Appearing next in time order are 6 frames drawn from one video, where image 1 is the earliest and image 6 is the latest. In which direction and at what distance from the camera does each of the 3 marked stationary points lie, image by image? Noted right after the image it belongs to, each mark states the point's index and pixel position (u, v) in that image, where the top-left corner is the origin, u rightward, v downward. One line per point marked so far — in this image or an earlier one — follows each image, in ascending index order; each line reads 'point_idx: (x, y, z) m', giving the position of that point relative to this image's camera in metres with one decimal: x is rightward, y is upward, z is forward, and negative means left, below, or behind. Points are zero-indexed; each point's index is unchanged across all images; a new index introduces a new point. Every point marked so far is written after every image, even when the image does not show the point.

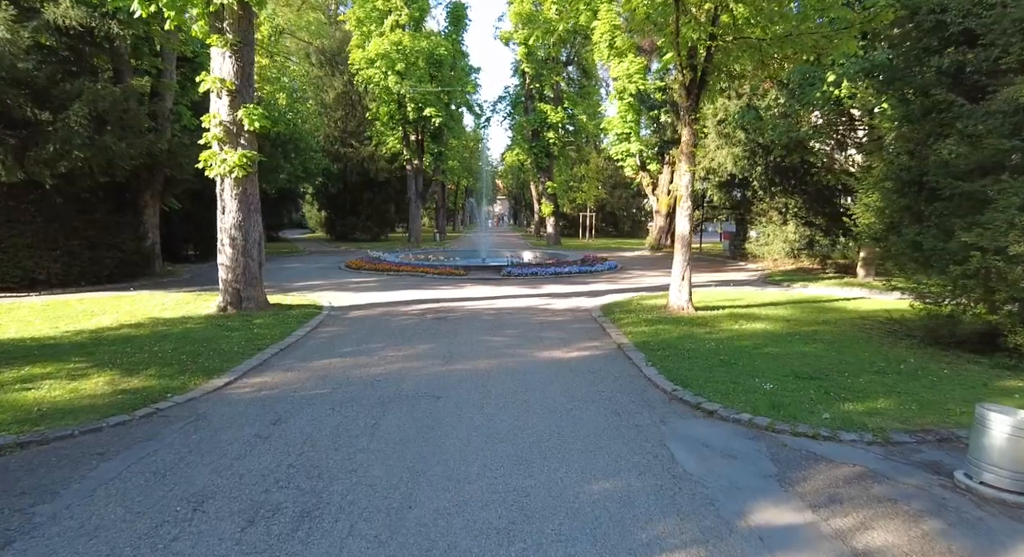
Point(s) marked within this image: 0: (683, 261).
0: (+3.0, +0.3, +11.8) m
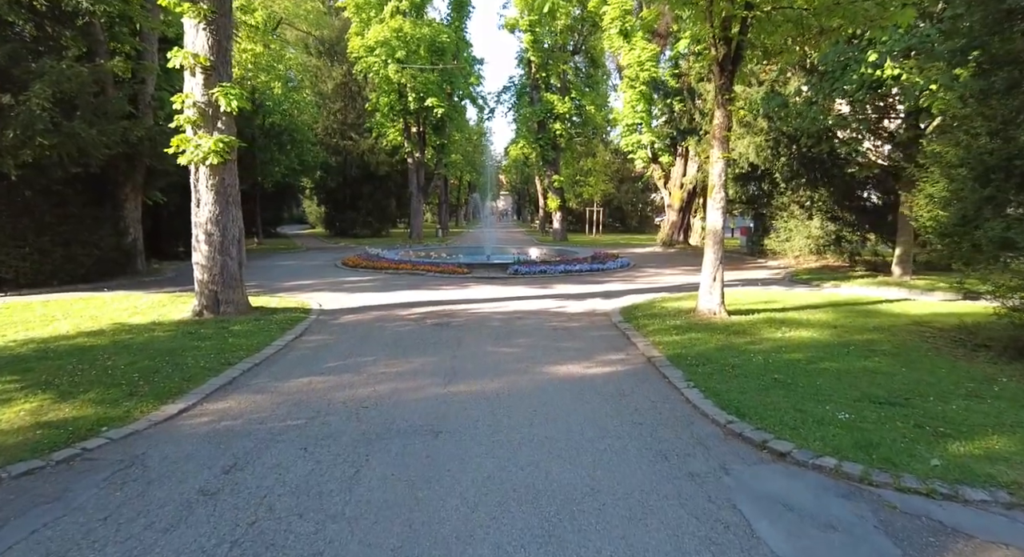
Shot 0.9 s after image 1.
0: (+3.2, +0.3, +10.5) m
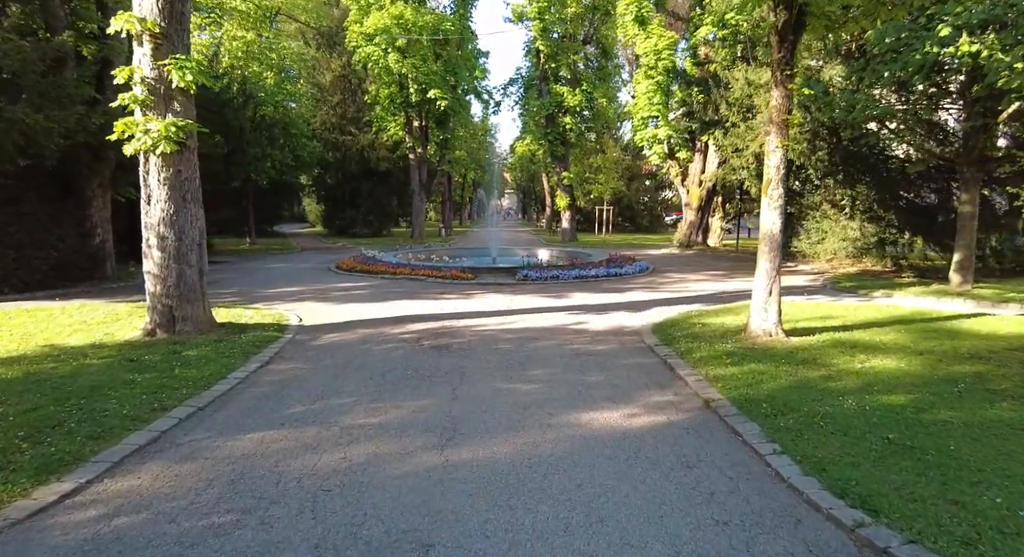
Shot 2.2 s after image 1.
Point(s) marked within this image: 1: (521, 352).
0: (+3.4, +0.1, +8.7) m
1: (+0.1, -0.9, +8.0) m
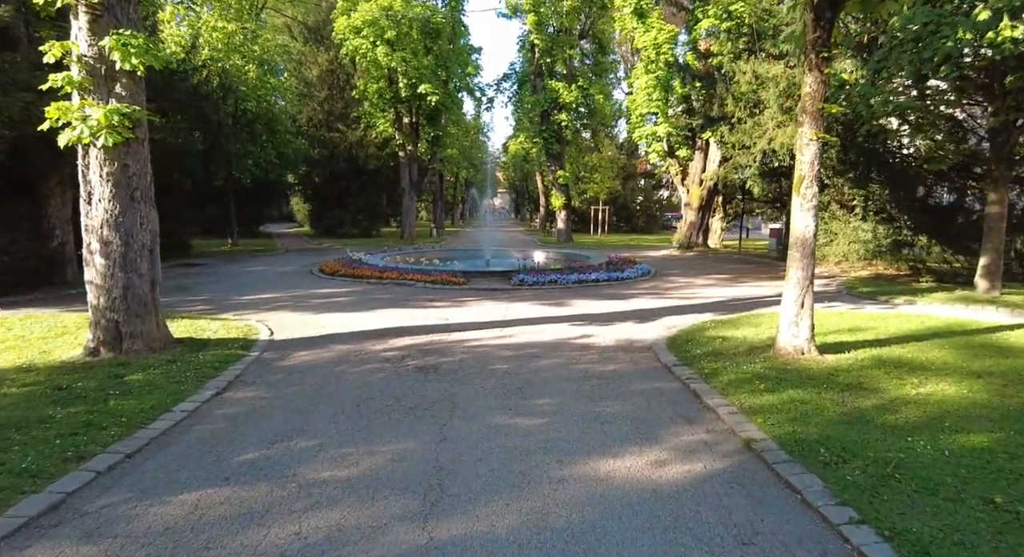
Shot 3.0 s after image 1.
0: (+3.3, 0.0, +7.7) m
1: (+0.1, -1.0, +6.9) m
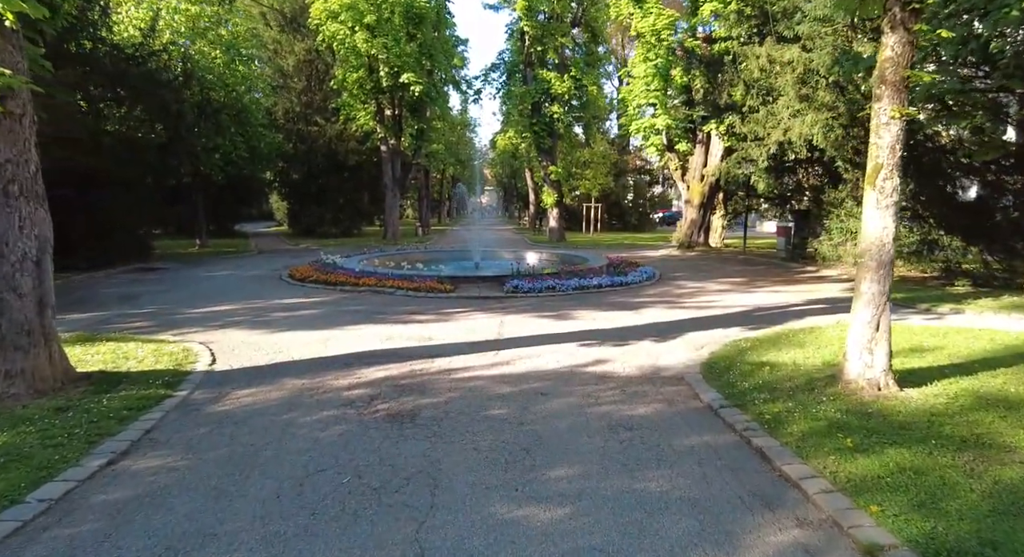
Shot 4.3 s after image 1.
0: (+3.3, -0.2, +6.1) m
1: (+0.1, -1.2, +5.2) m
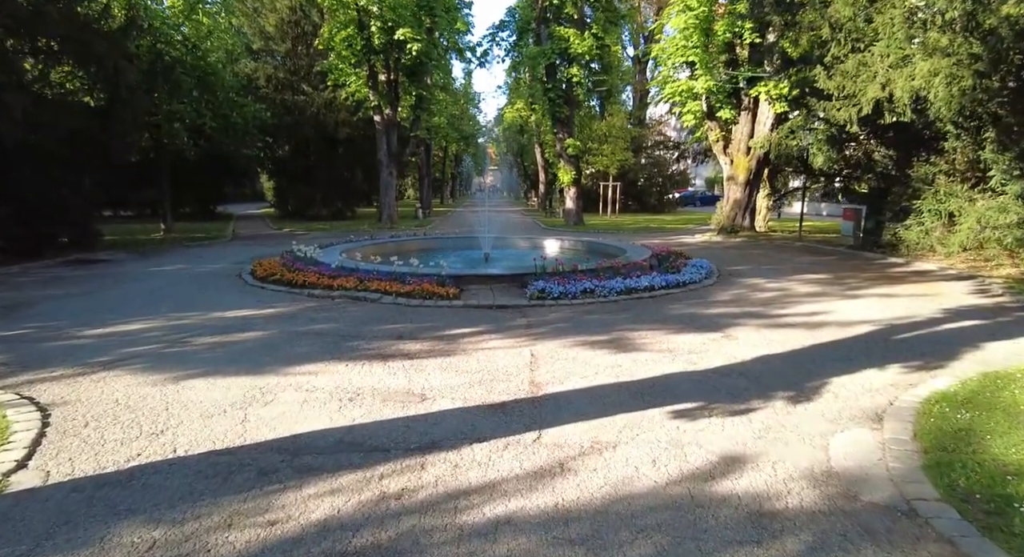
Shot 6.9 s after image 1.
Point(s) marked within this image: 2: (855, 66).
0: (+3.7, -0.4, +2.5) m
1: (+0.5, -1.4, +1.7) m
2: (+7.1, +4.5, +14.1) m
